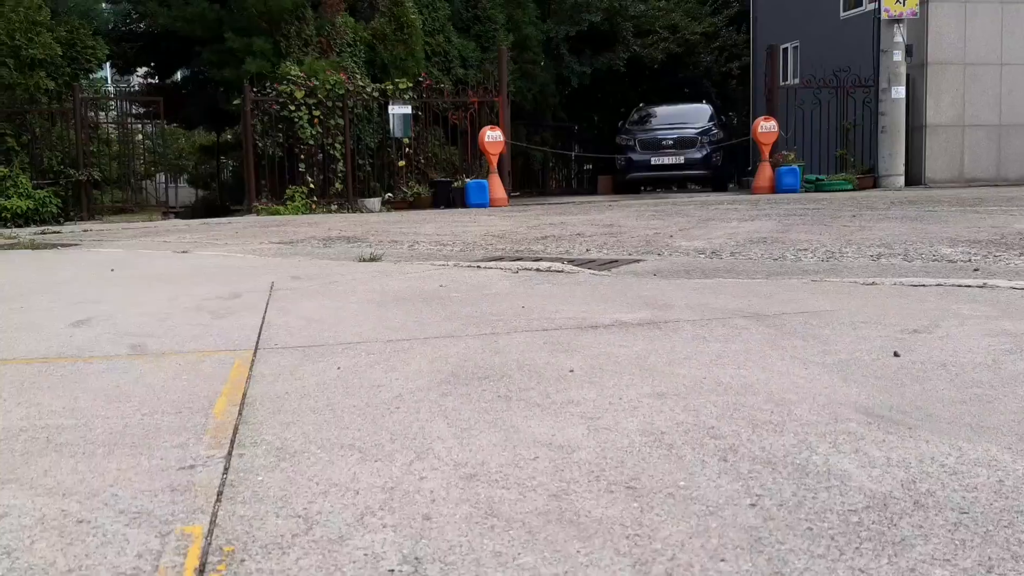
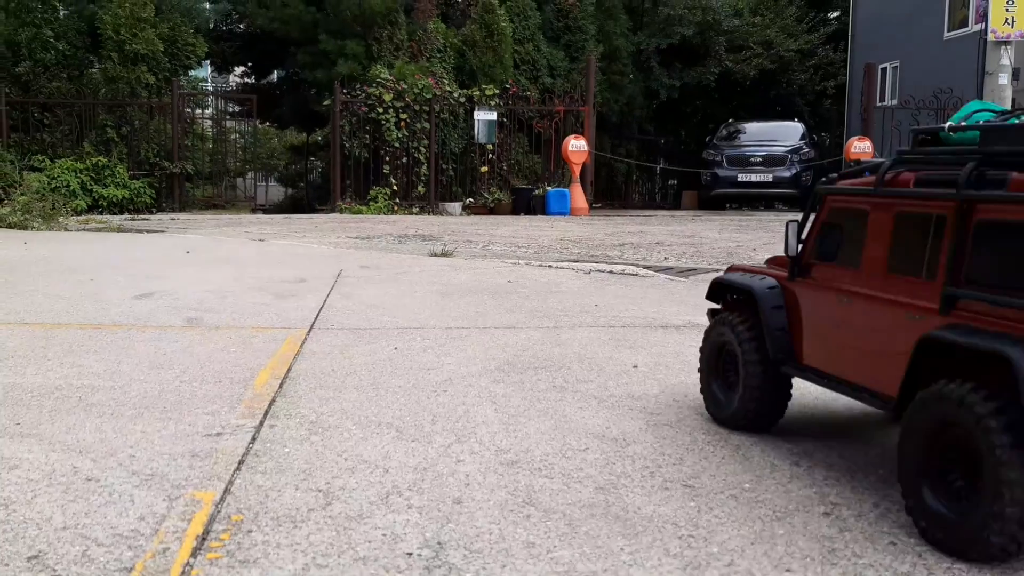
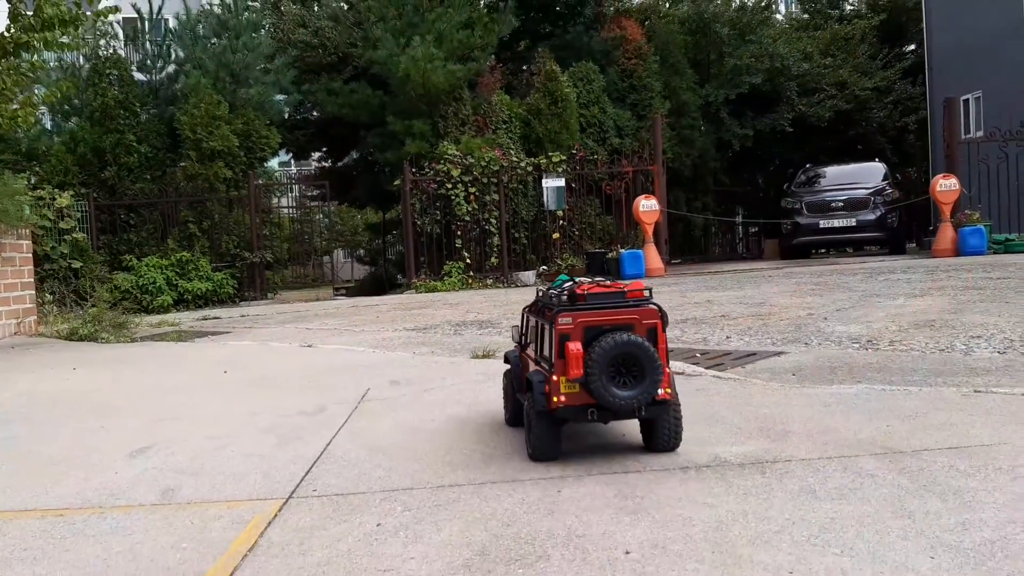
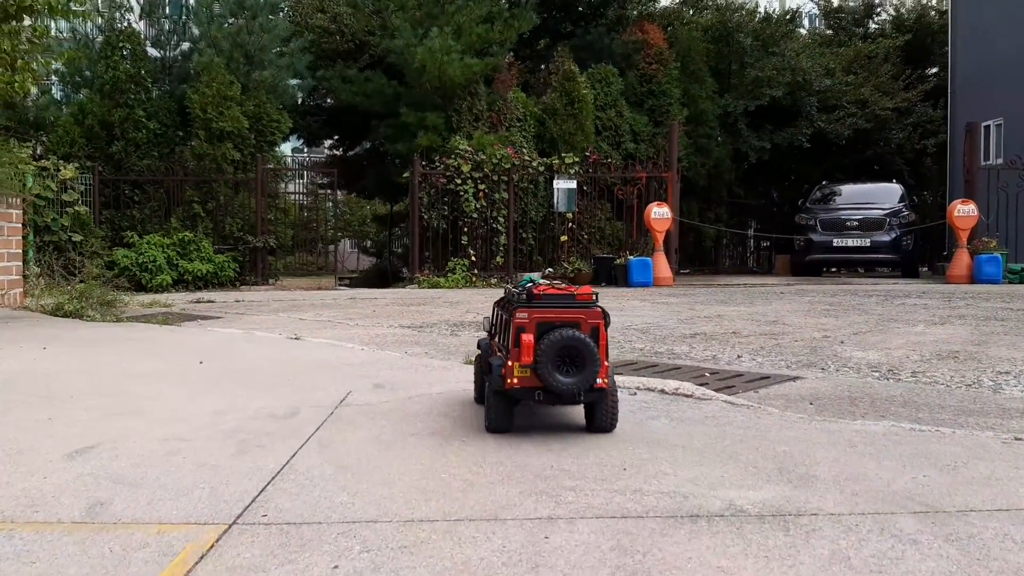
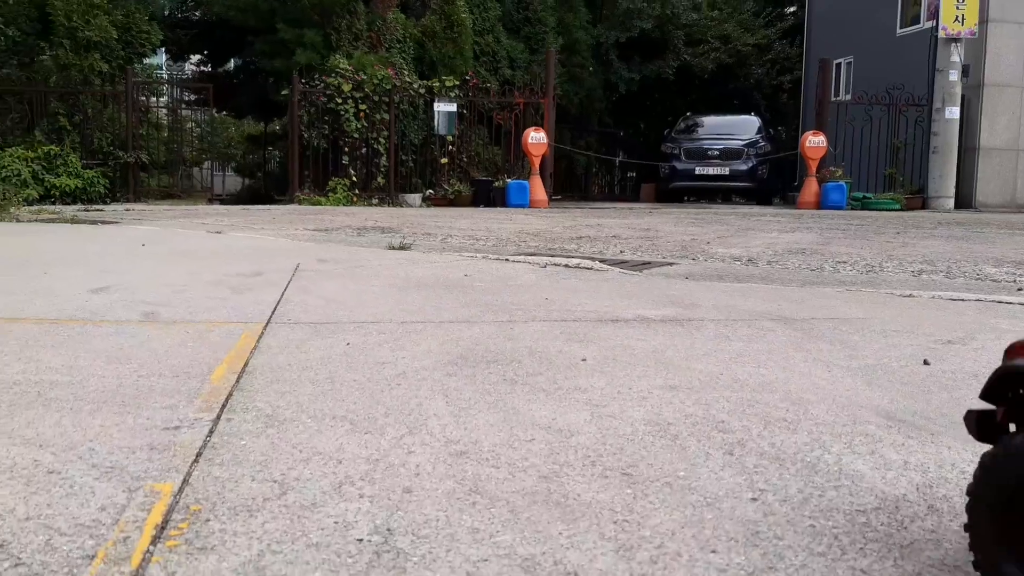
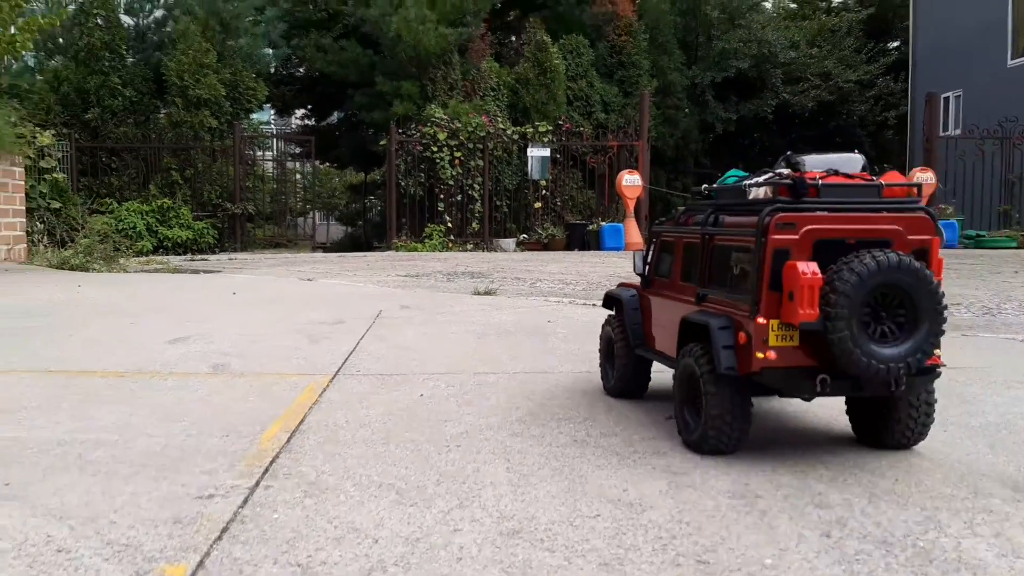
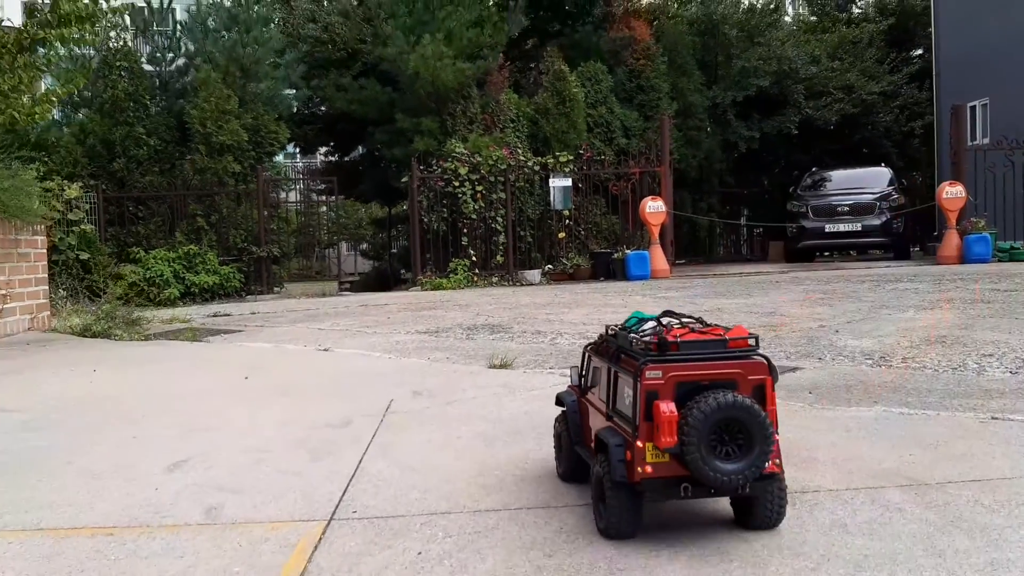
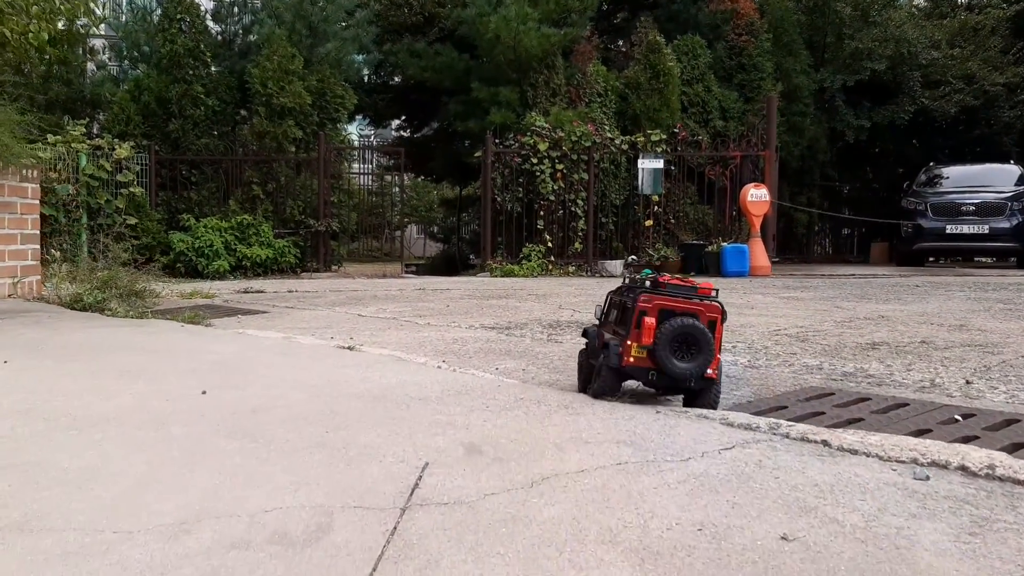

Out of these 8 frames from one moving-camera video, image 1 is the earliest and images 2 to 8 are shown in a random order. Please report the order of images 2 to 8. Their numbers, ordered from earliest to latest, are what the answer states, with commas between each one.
5, 2, 6, 7, 3, 4, 8
